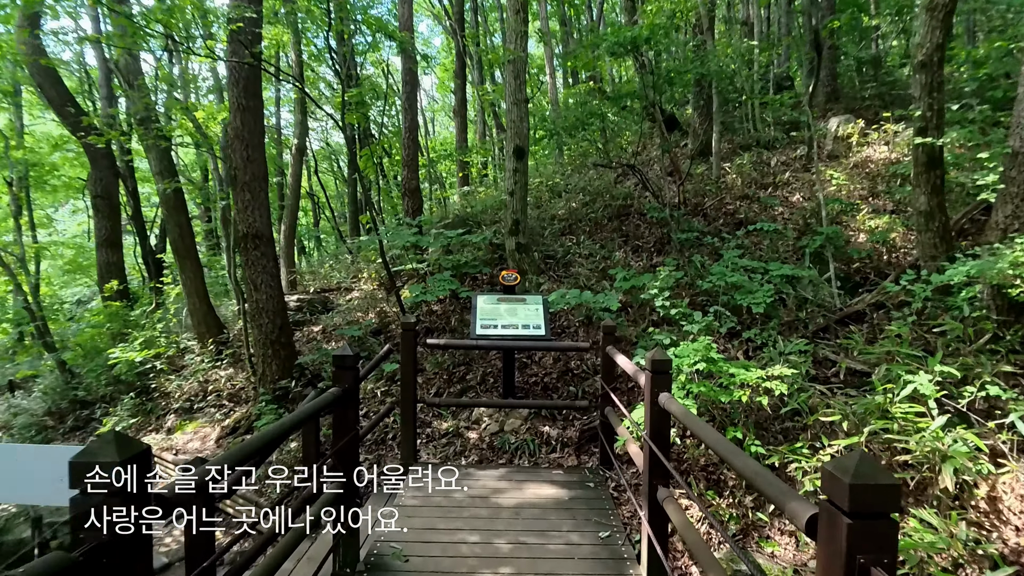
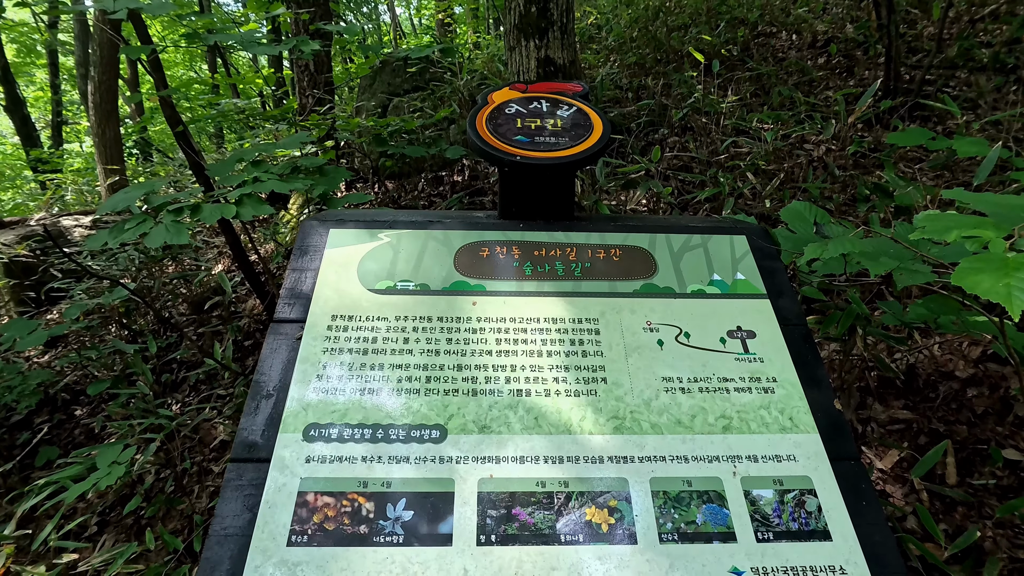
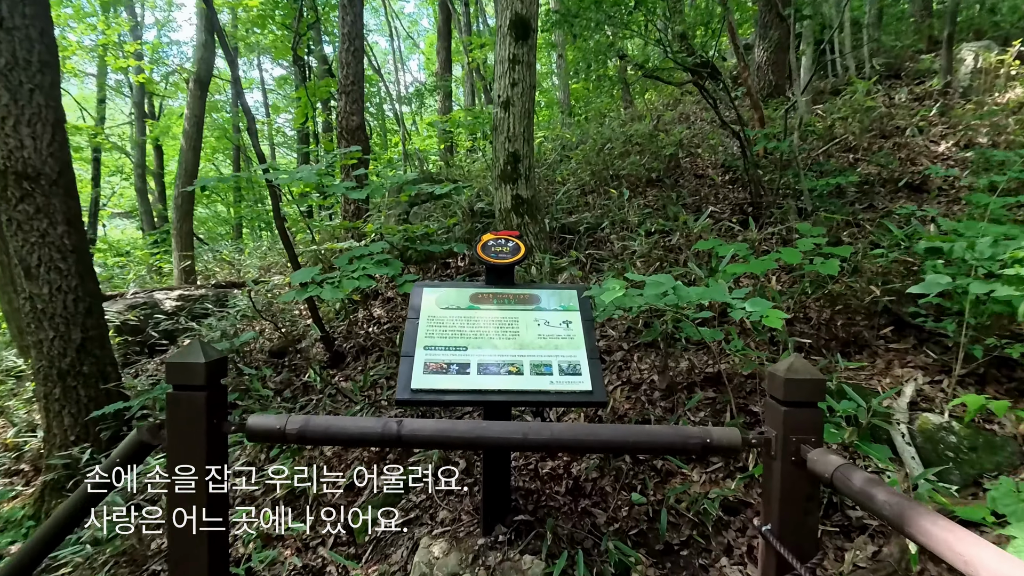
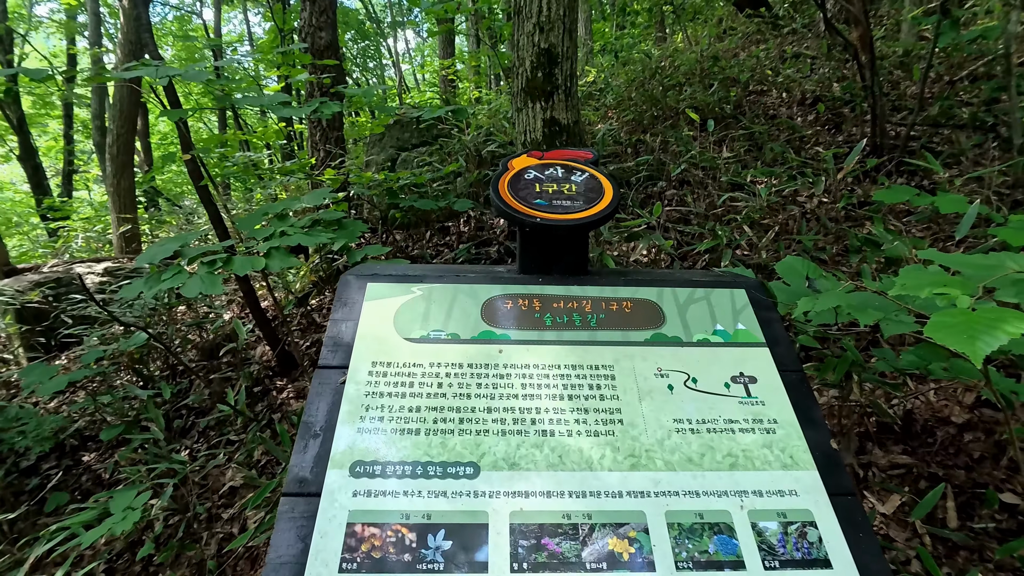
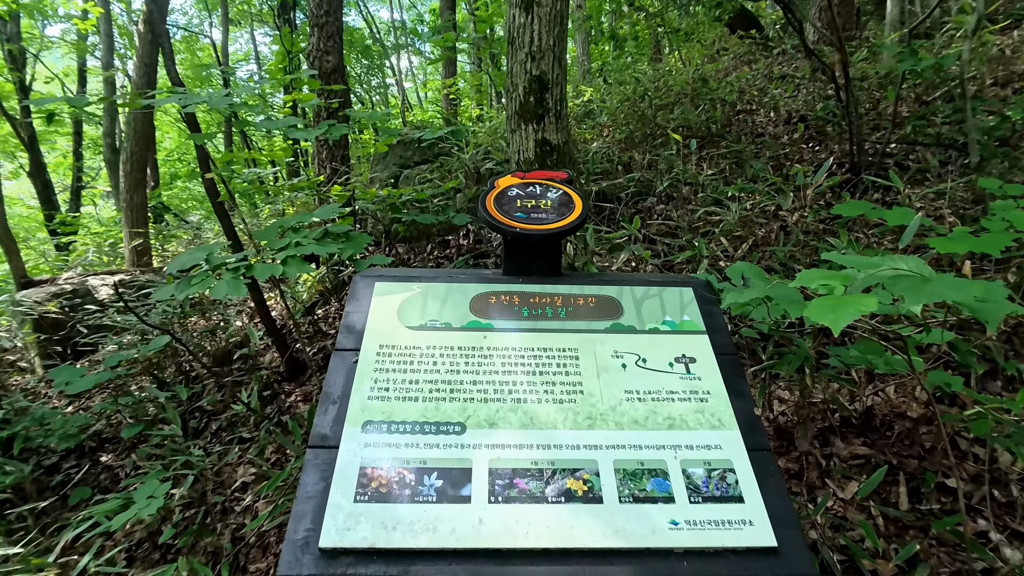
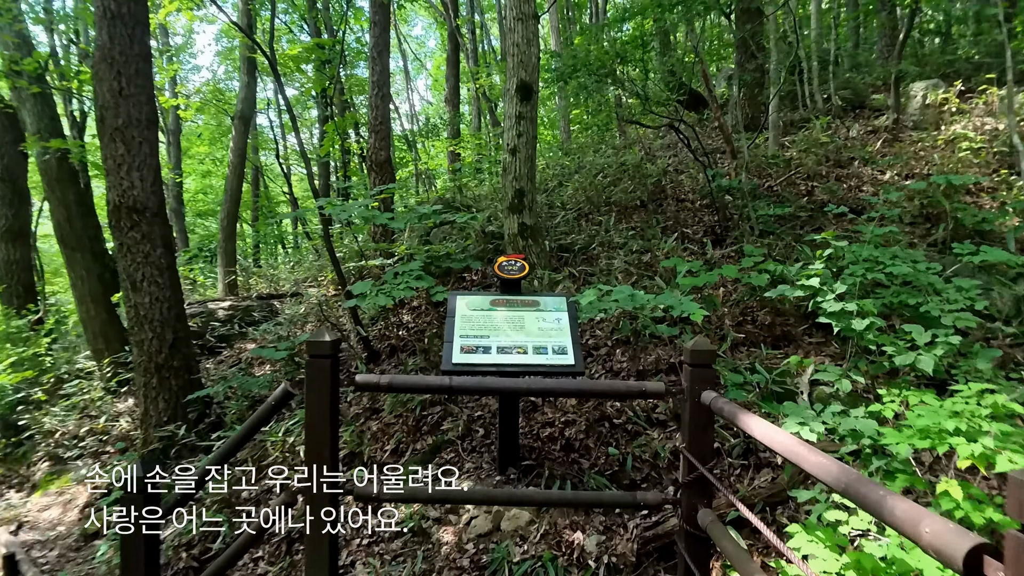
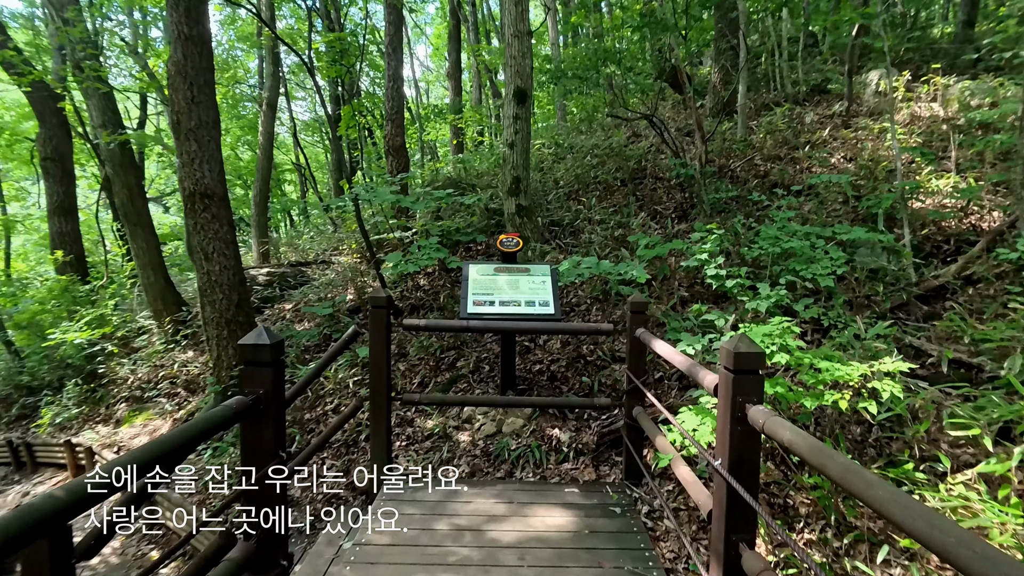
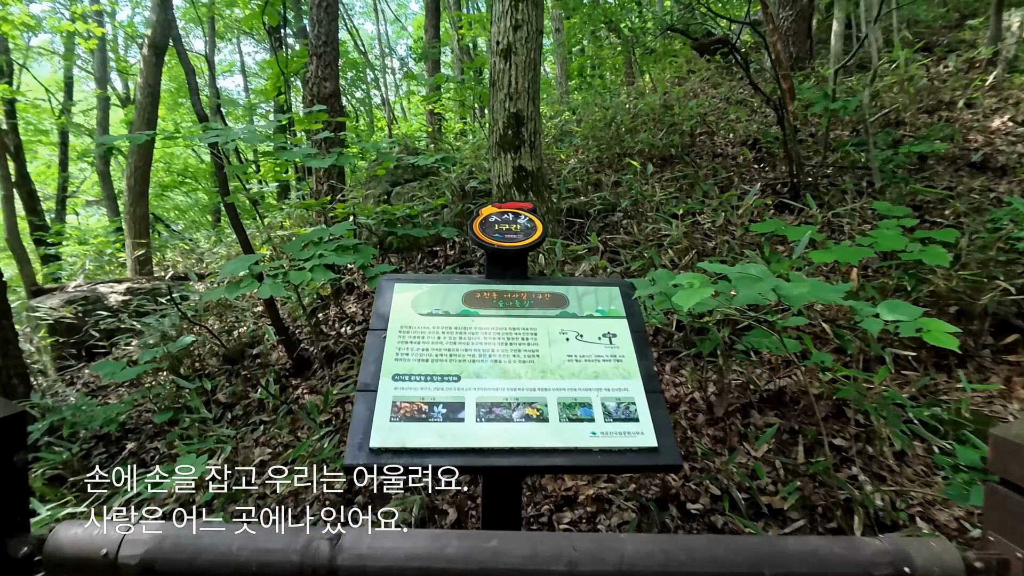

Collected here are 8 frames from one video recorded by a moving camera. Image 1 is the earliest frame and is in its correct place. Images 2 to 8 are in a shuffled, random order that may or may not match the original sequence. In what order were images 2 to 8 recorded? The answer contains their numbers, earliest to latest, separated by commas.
7, 6, 3, 8, 5, 4, 2
